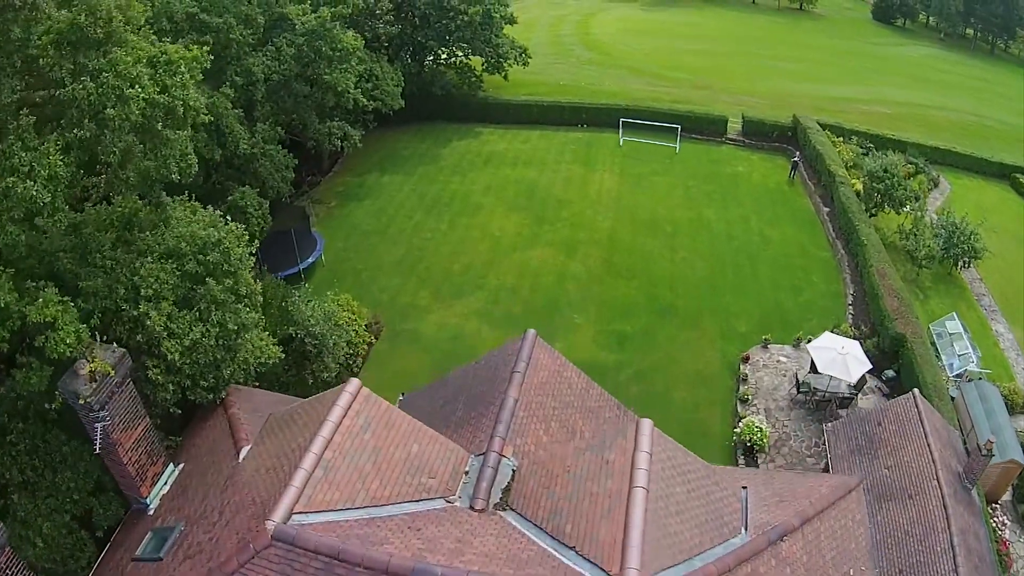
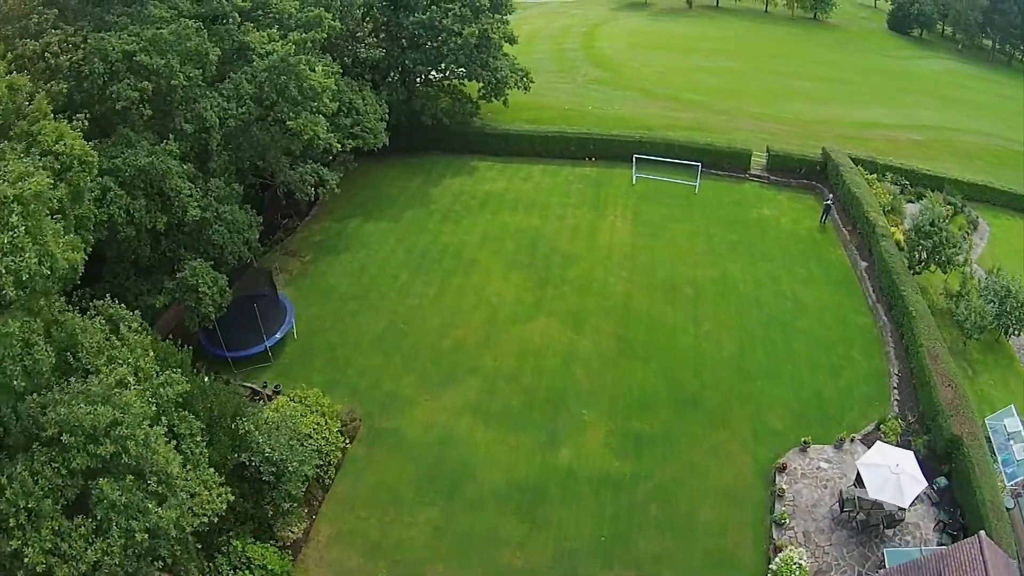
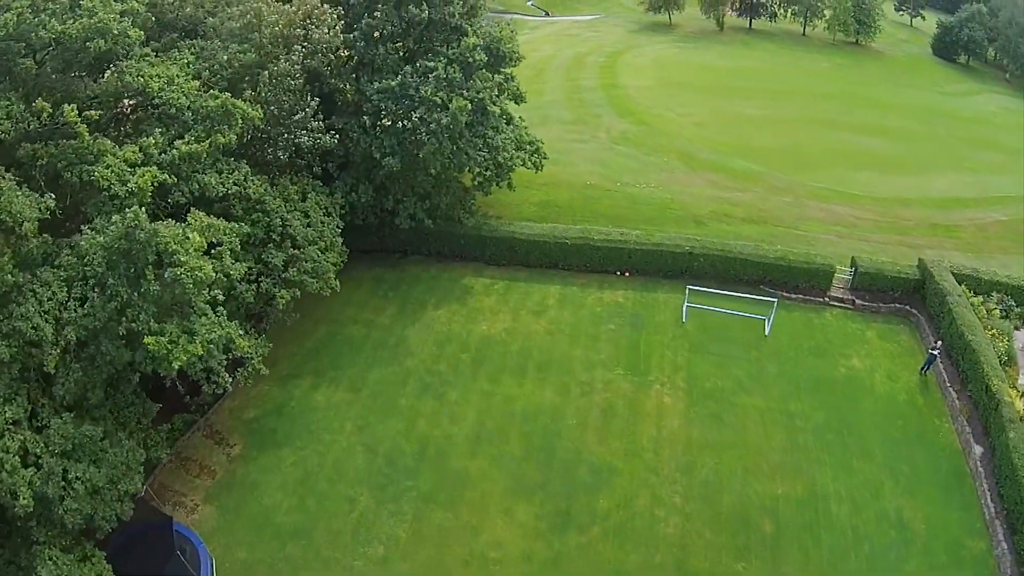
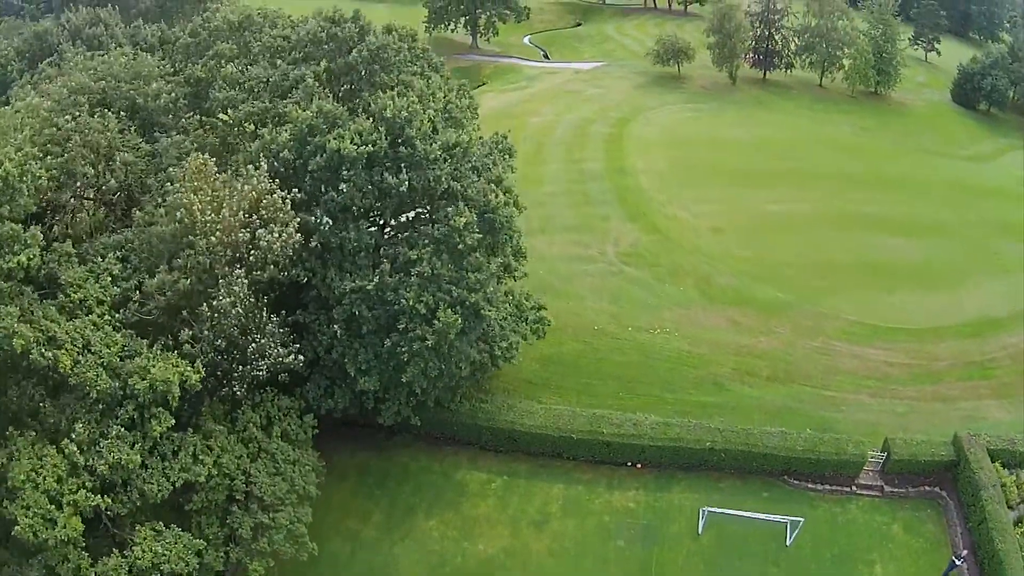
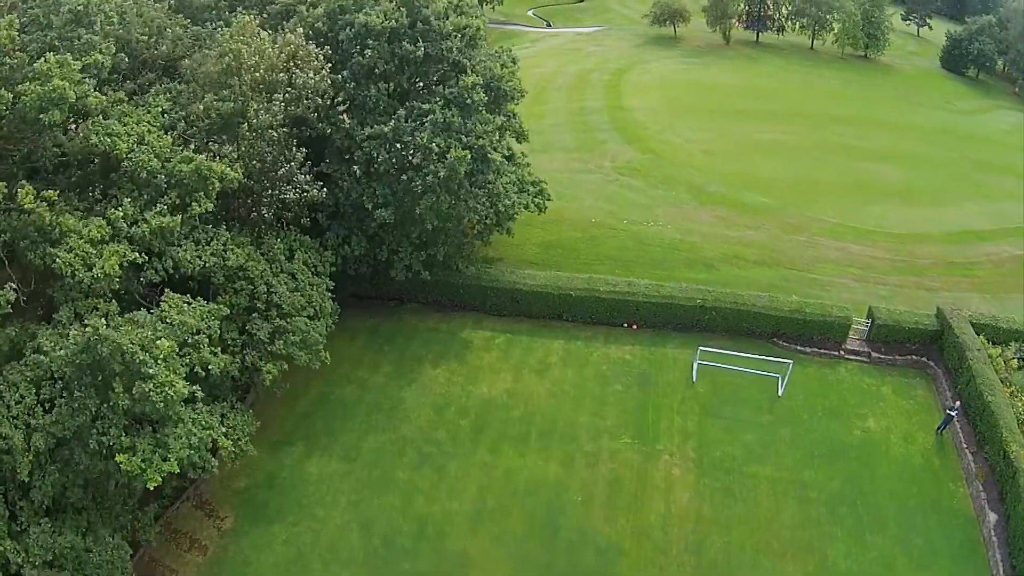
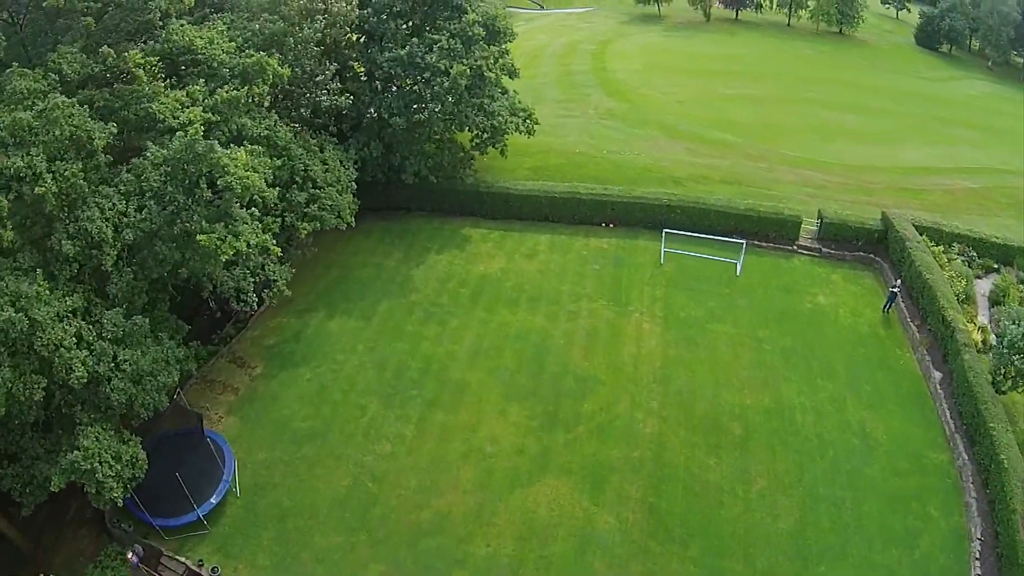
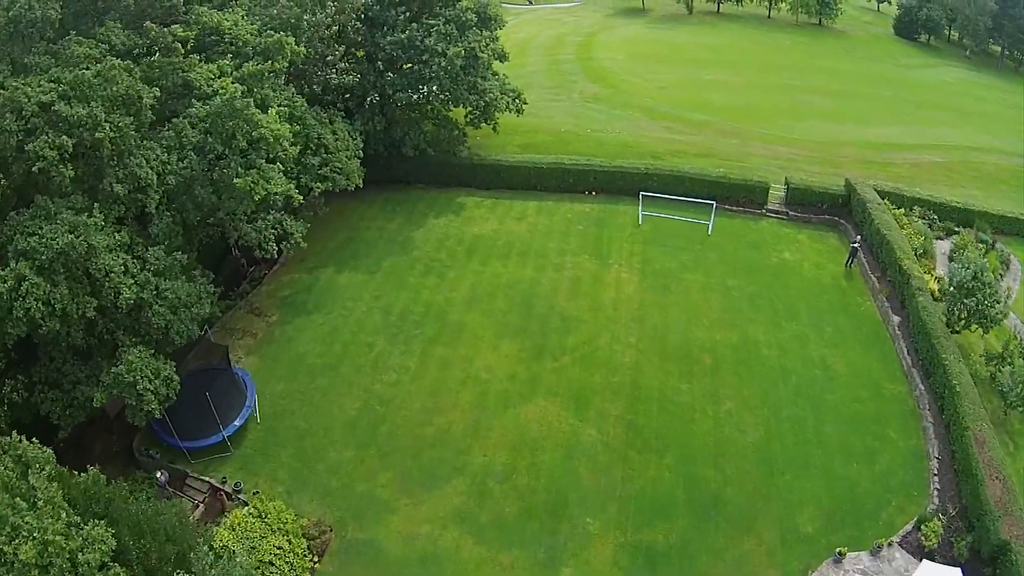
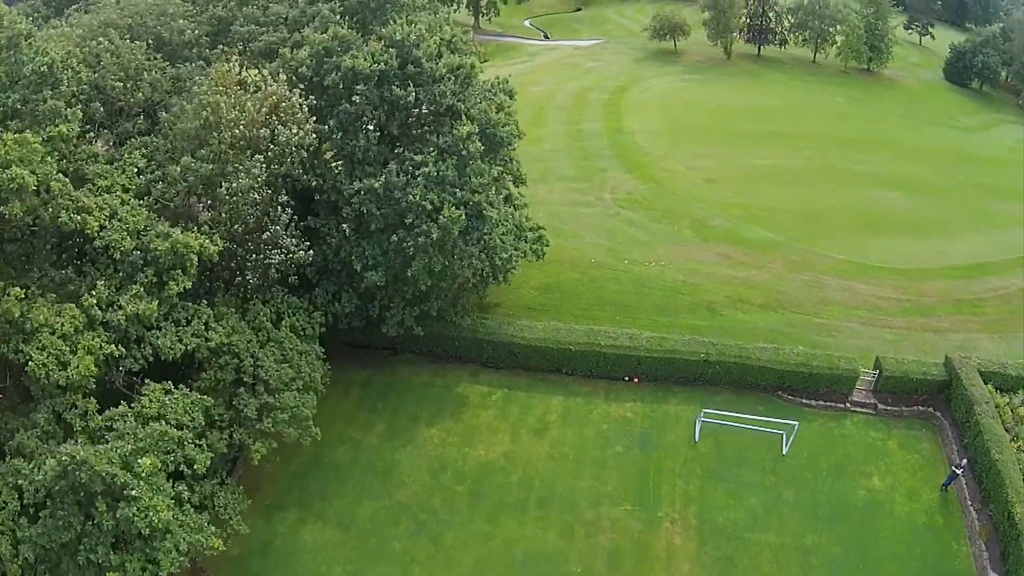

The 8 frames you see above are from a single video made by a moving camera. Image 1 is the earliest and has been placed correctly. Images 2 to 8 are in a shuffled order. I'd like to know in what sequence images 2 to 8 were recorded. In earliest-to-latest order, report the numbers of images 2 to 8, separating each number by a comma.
2, 7, 6, 3, 5, 8, 4
